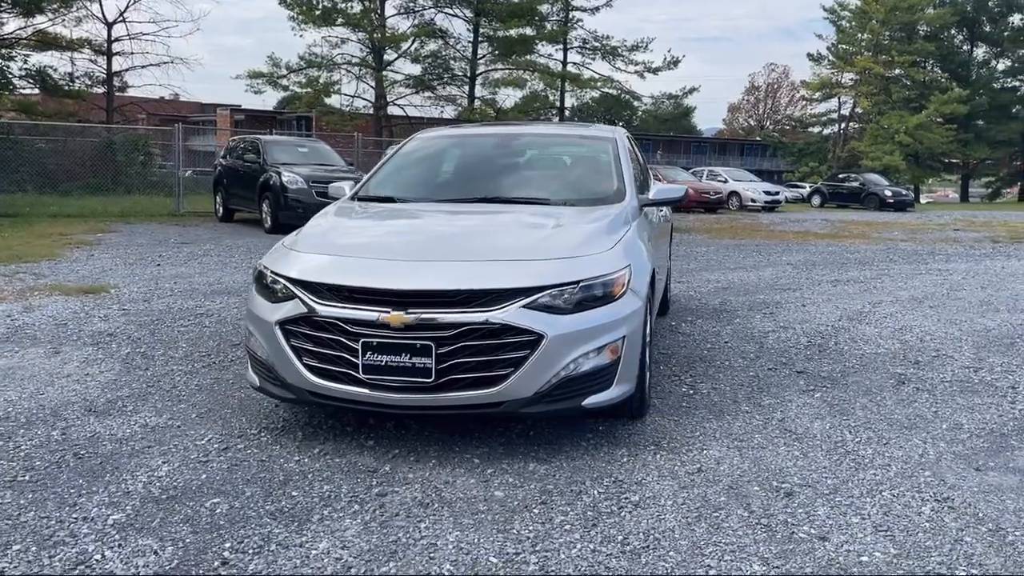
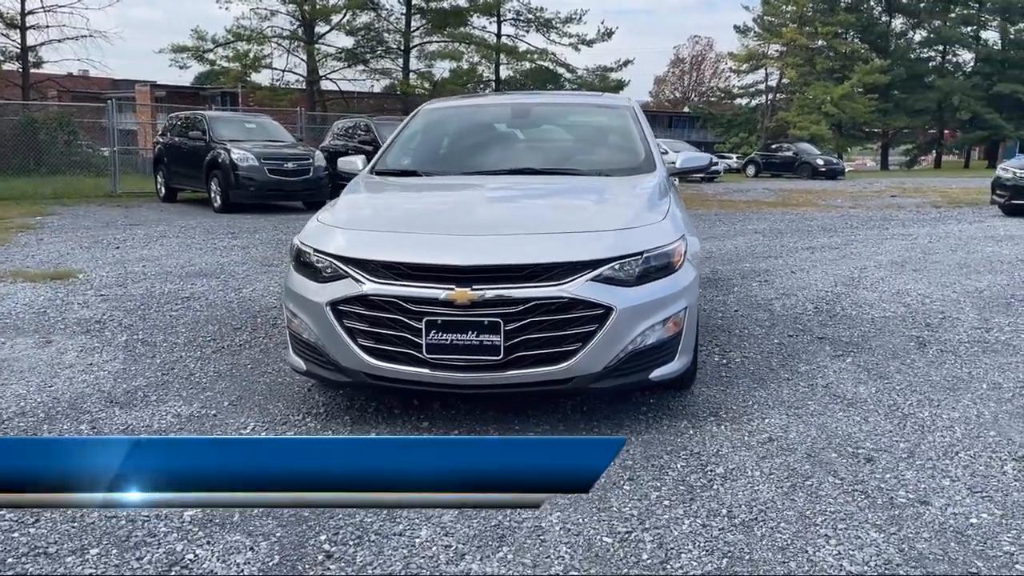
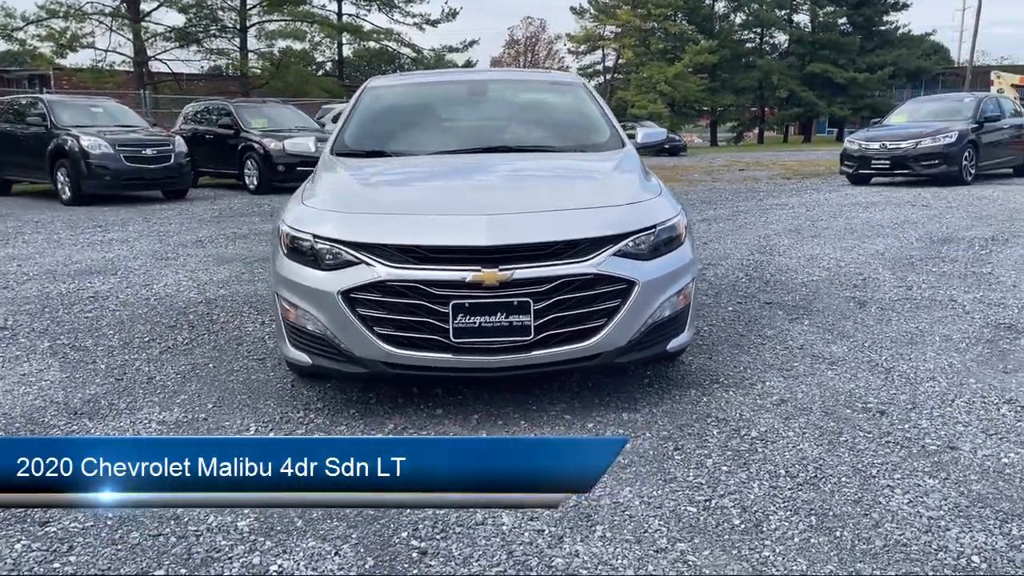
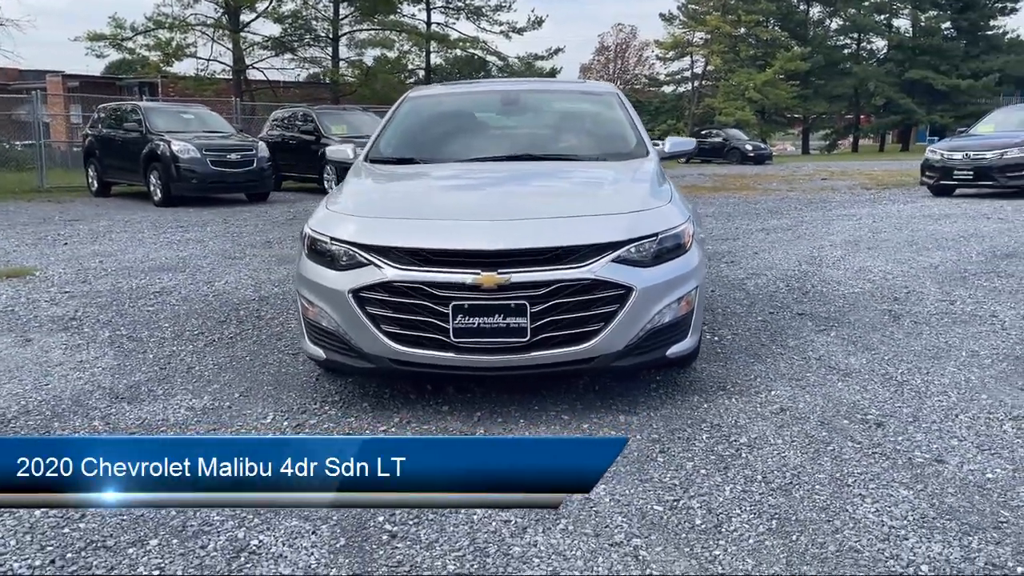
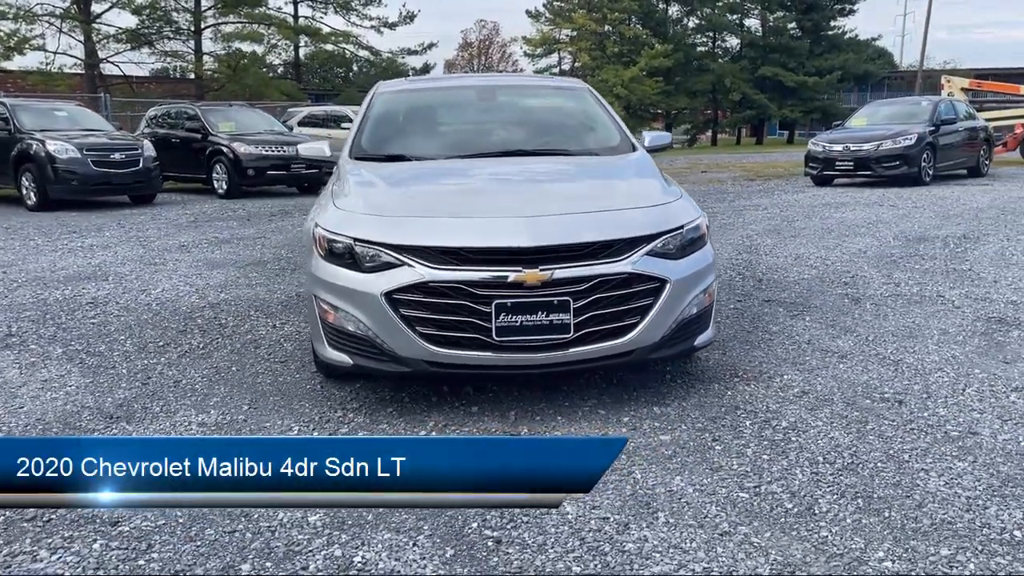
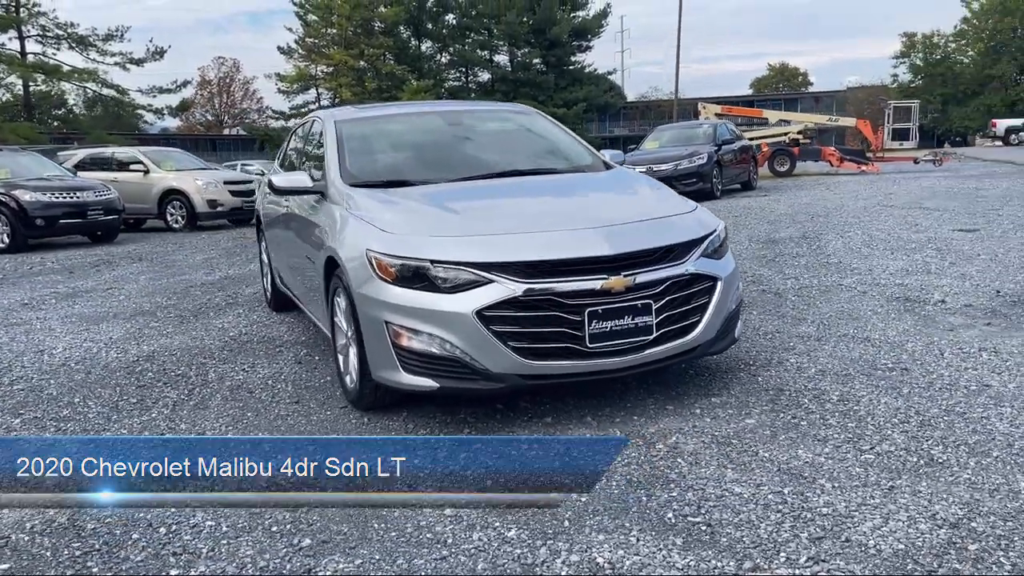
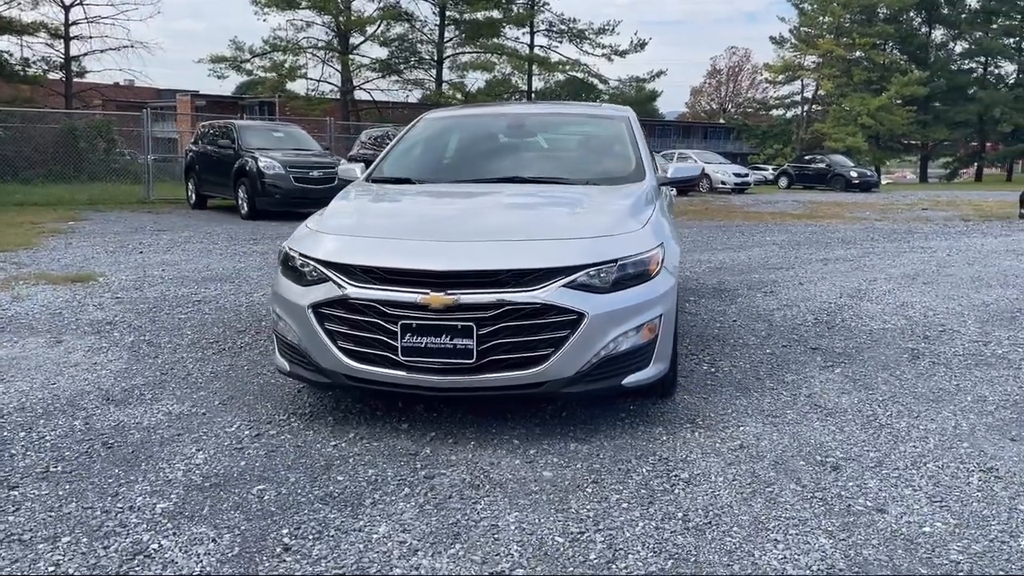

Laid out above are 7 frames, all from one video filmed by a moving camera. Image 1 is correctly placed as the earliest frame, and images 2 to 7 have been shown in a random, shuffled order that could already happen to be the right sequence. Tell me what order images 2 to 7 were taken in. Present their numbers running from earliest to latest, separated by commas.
7, 2, 4, 3, 5, 6
